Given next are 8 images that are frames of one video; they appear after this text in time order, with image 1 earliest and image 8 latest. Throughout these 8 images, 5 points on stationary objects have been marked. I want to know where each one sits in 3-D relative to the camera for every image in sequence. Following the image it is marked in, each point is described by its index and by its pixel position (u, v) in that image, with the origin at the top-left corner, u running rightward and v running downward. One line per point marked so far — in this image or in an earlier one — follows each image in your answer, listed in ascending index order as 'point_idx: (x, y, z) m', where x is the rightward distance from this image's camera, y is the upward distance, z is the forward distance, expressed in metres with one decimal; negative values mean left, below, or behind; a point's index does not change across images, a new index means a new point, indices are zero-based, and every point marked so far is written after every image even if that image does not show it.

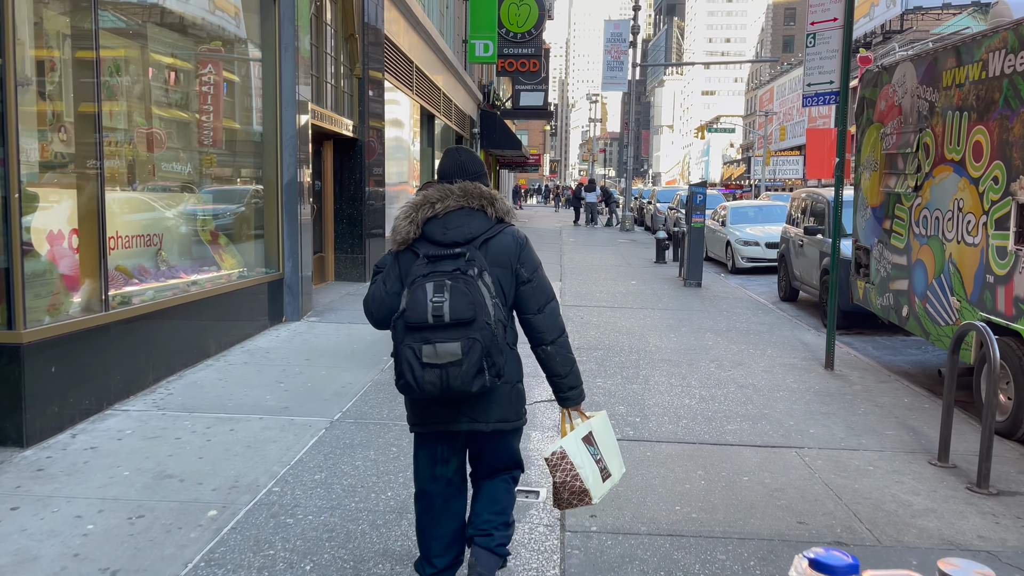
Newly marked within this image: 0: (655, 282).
0: (+2.6, +0.1, +14.4) m
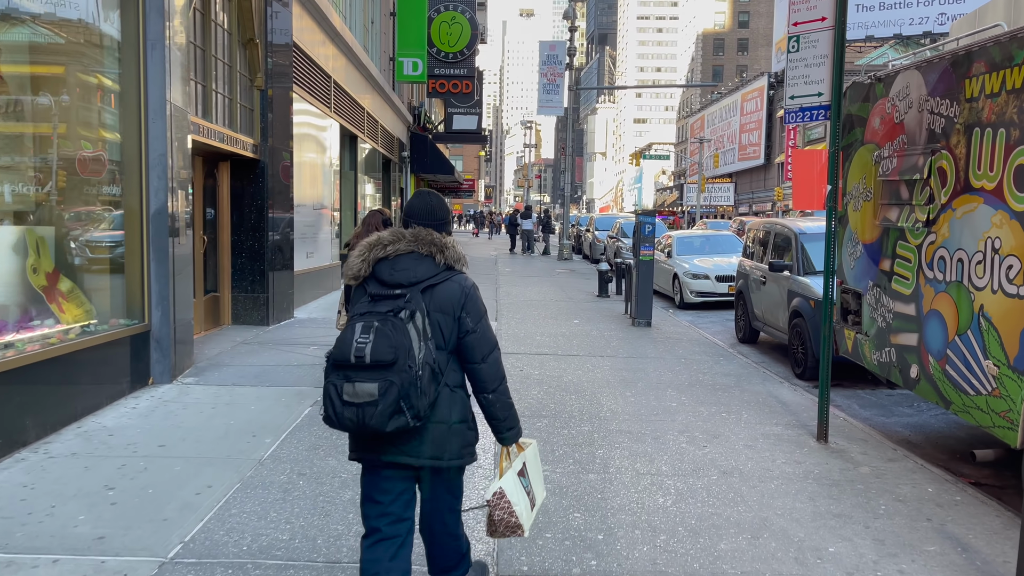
0: (+1.4, -0.5, +13.0) m
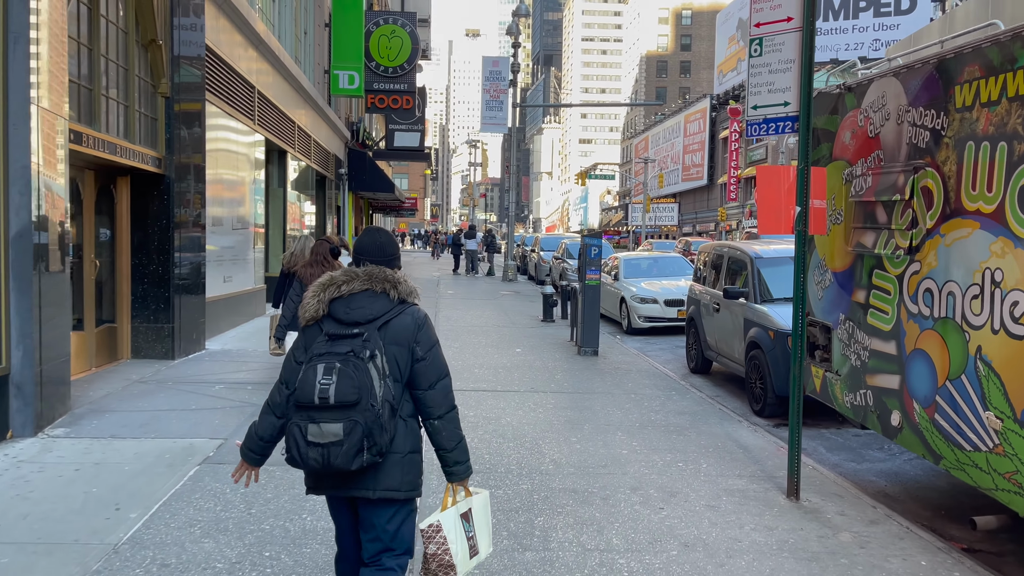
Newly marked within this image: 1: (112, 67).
0: (+0.5, -0.9, +12.2) m
1: (-4.1, +2.3, +8.3) m
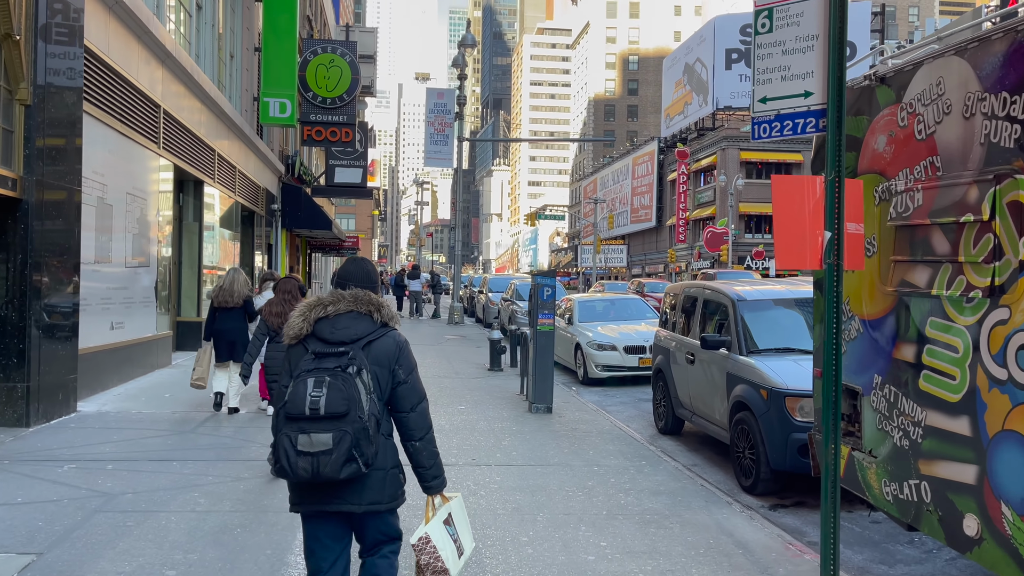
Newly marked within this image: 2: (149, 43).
0: (-0.3, -1.5, +10.5) m
1: (-4.6, +1.8, +6.5) m
2: (-5.2, +3.5, +11.5) m
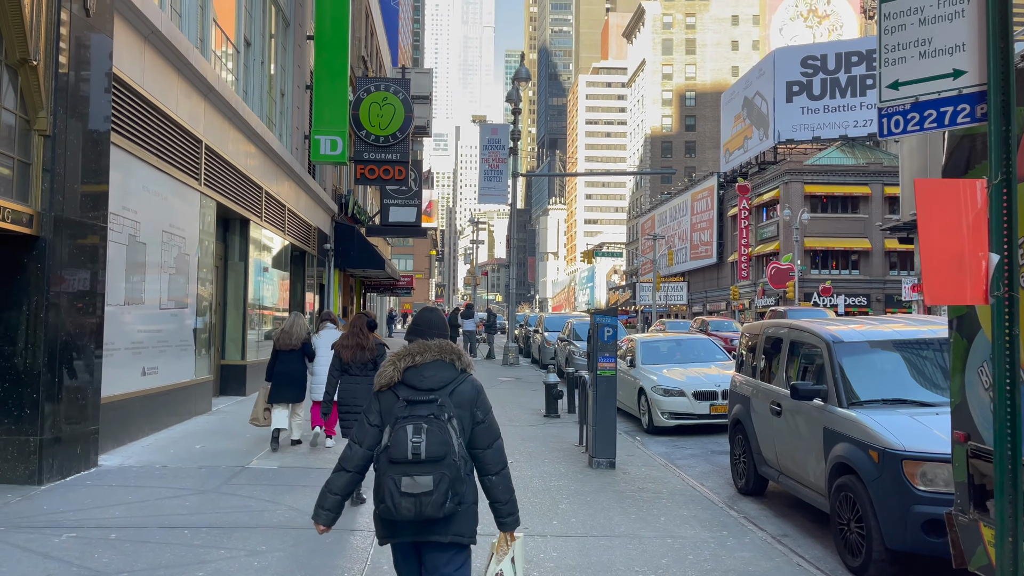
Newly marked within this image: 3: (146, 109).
0: (+0.4, -2.0, +9.5) m
1: (-4.2, +1.5, +6.0) m
2: (-4.4, +2.9, +11.1) m
3: (-4.4, +2.1, +9.6) m
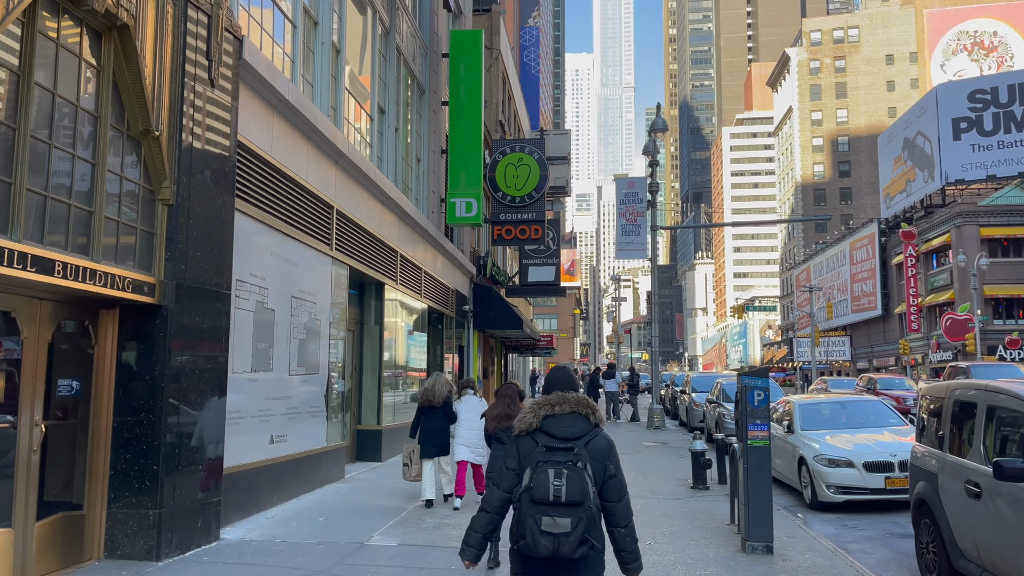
0: (+1.9, -2.7, +8.5) m
1: (-3.4, +1.0, +6.1) m
2: (-2.7, +2.0, +11.2) m
3: (-2.9, +1.3, +9.7) m
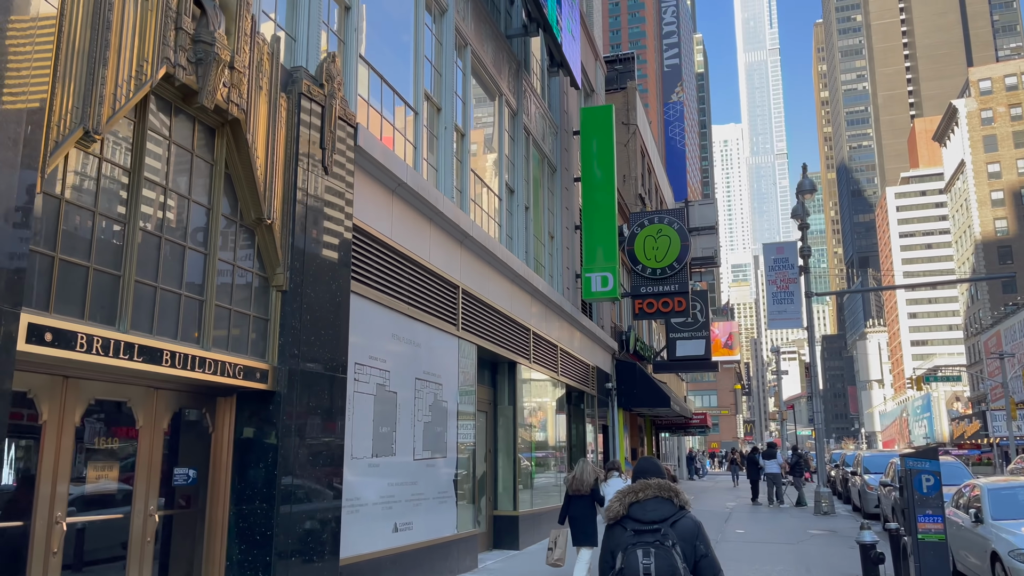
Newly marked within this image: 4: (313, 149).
0: (+3.1, -3.3, +7.3) m
1: (-2.6, +0.3, +6.3) m
2: (-1.0, +0.9, +11.3) m
3: (-1.4, +0.3, +9.7) m
4: (-1.9, +1.3, +7.8) m
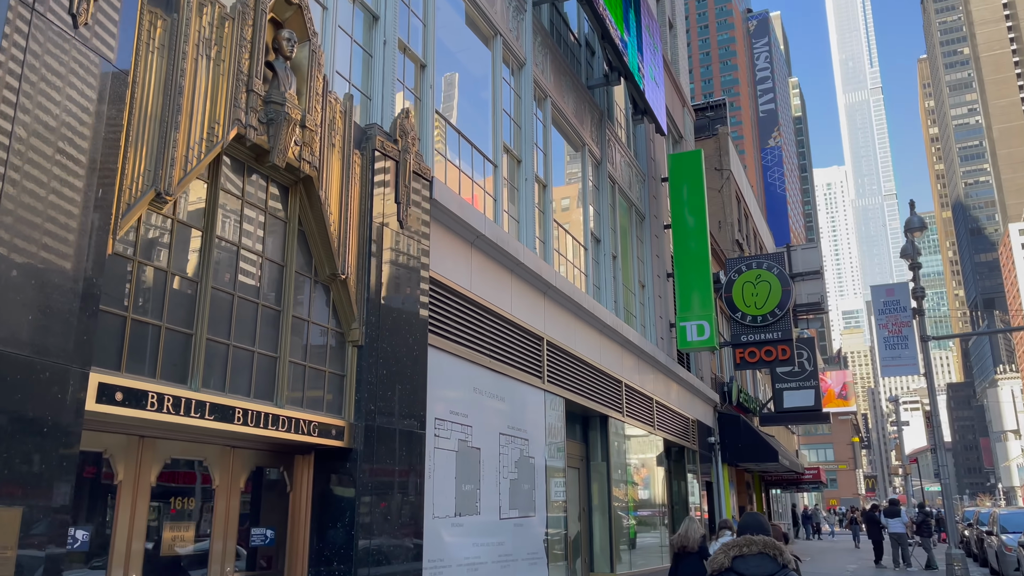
0: (+3.9, -3.6, +6.3) m
1: (-2.0, -0.2, +6.3) m
2: (+0.2, +0.2, +11.1) m
3: (-0.4, -0.3, +9.6) m
4: (-1.2, +0.8, +7.8) m
